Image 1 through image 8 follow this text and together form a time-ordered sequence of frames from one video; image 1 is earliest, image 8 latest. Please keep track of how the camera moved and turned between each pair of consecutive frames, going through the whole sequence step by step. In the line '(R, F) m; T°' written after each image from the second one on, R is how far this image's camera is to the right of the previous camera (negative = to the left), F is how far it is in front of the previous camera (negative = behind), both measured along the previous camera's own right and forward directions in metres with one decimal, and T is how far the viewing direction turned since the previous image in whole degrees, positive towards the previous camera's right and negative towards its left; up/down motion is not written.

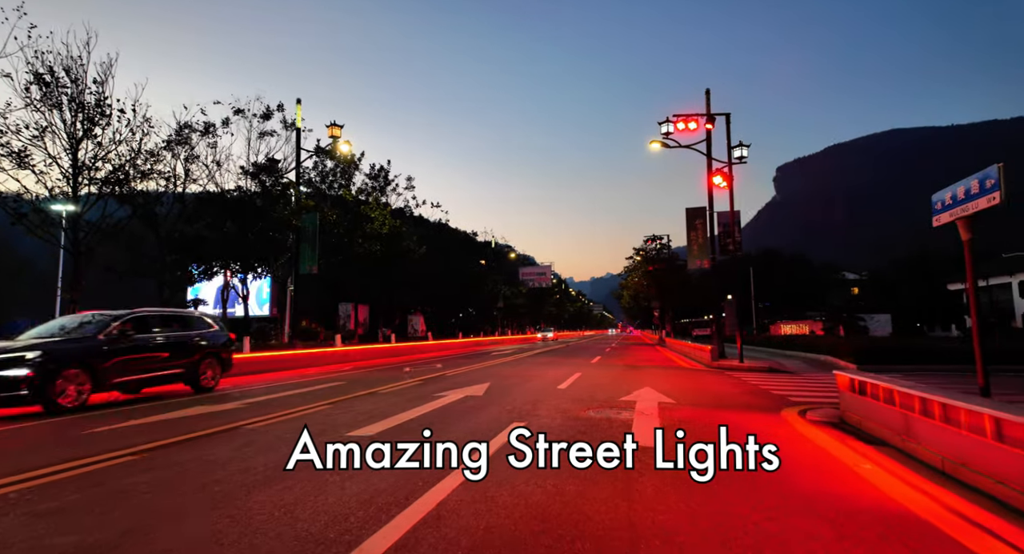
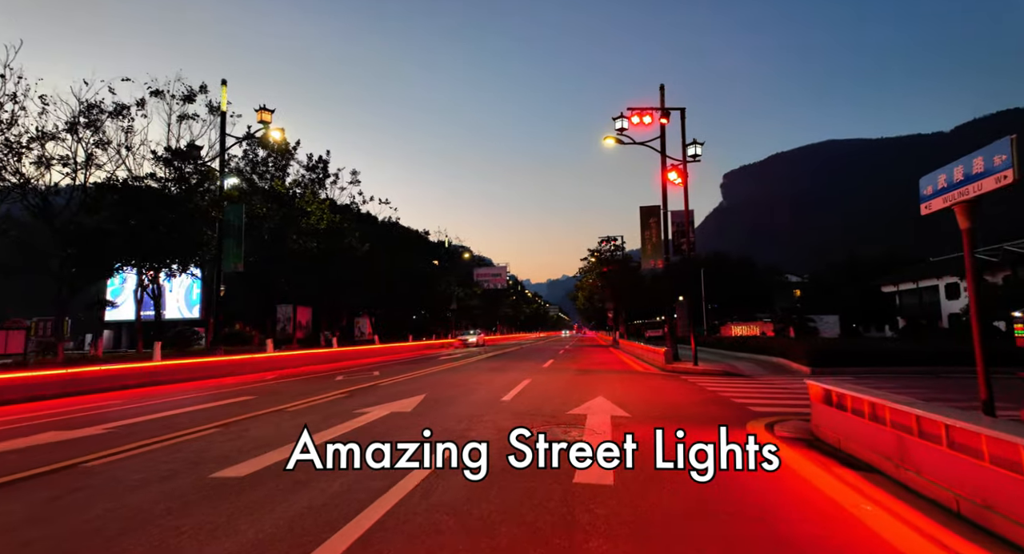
(+0.4, +1.4) m; +4°
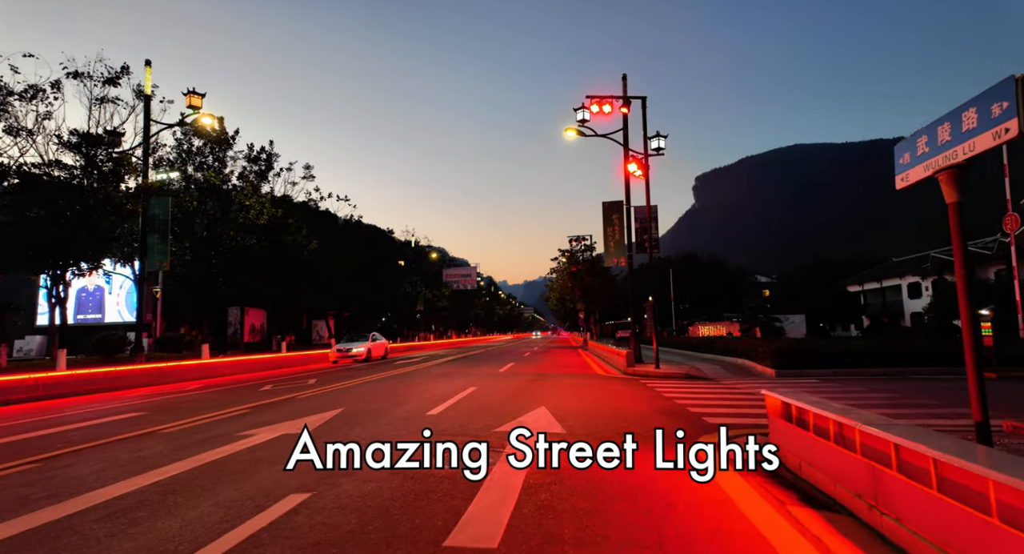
(+0.9, +1.4) m; +2°
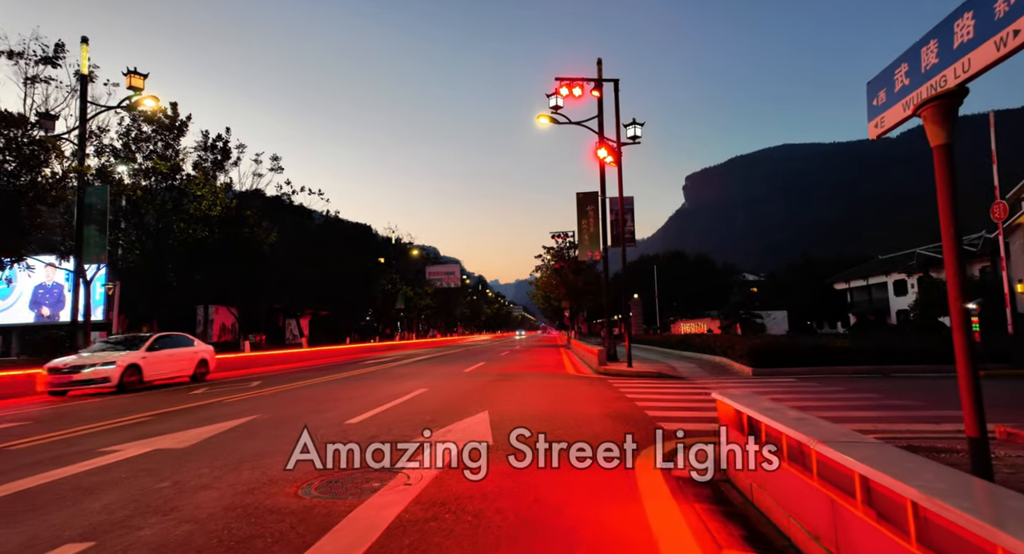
(+0.9, +1.3) m; +1°
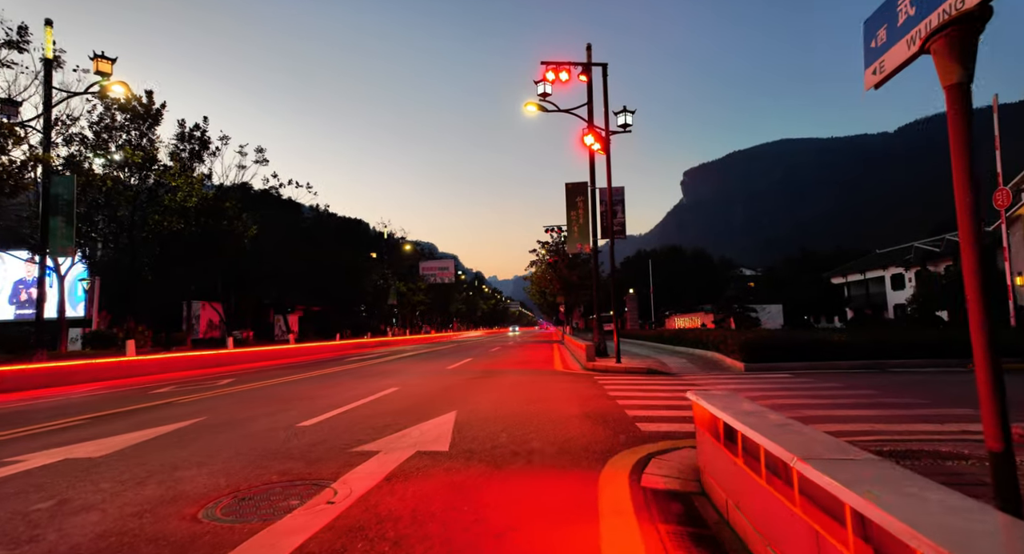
(+0.5, +0.8) m; 0°
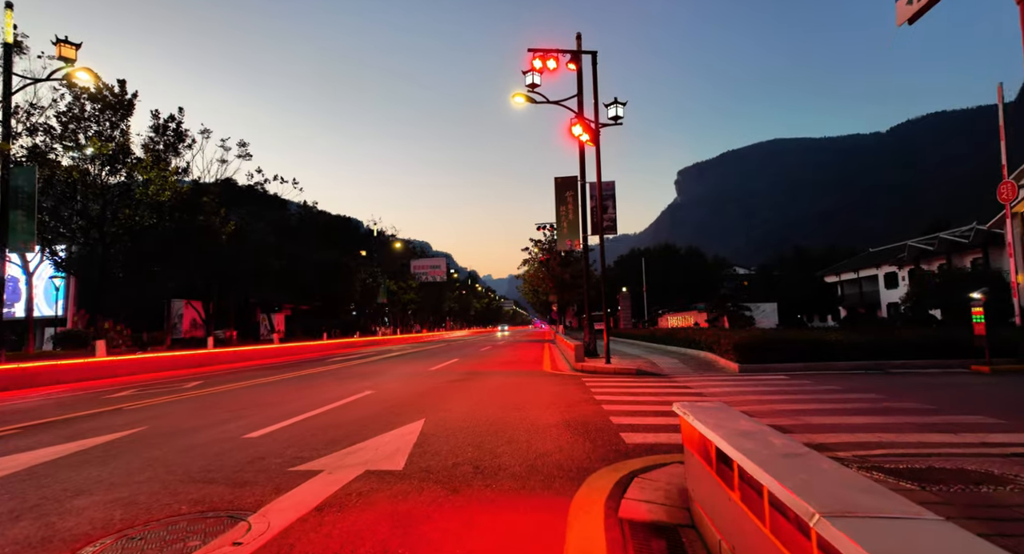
(+0.3, +0.8) m; +1°
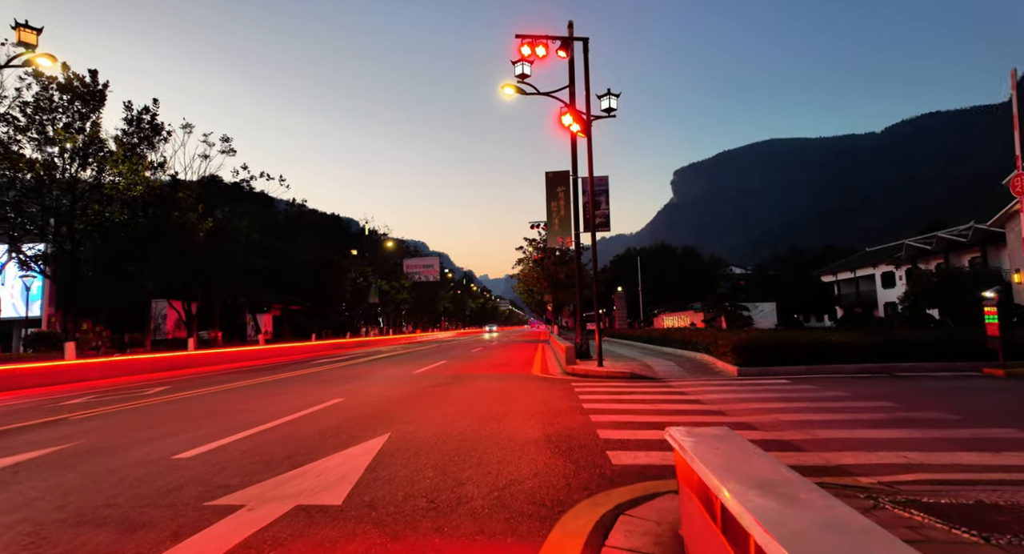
(+0.3, +1.0) m; 0°
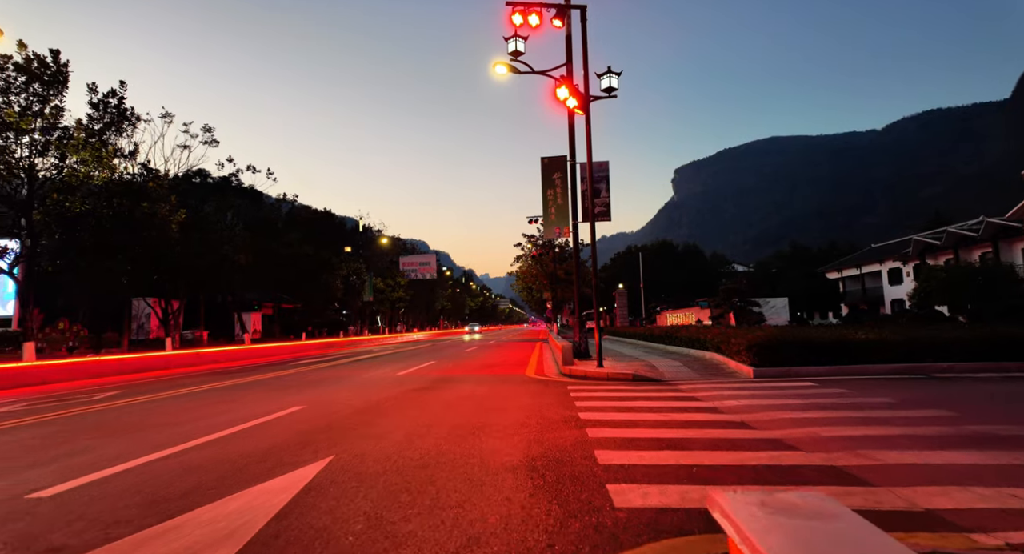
(+0.3, +1.7) m; 0°
